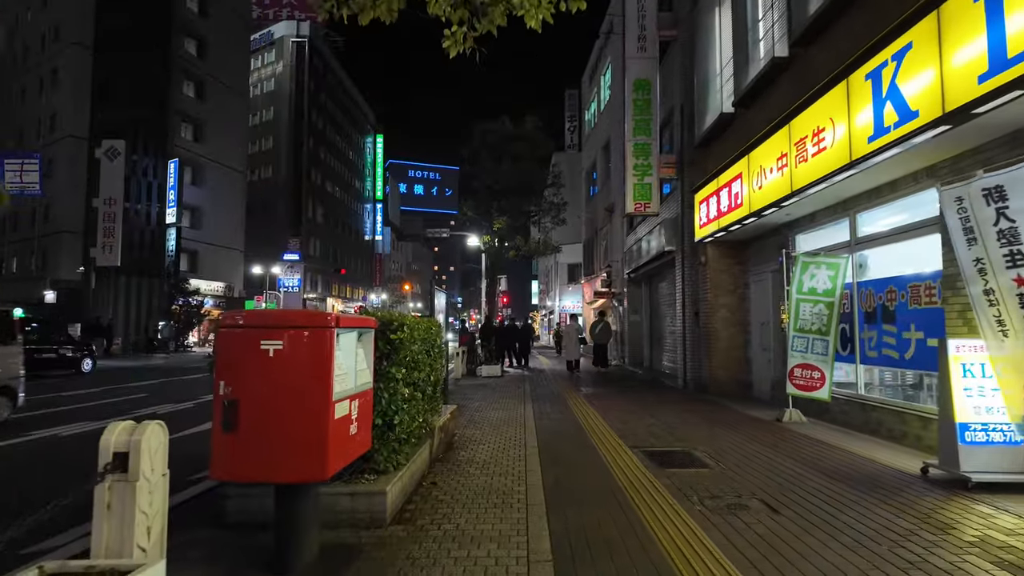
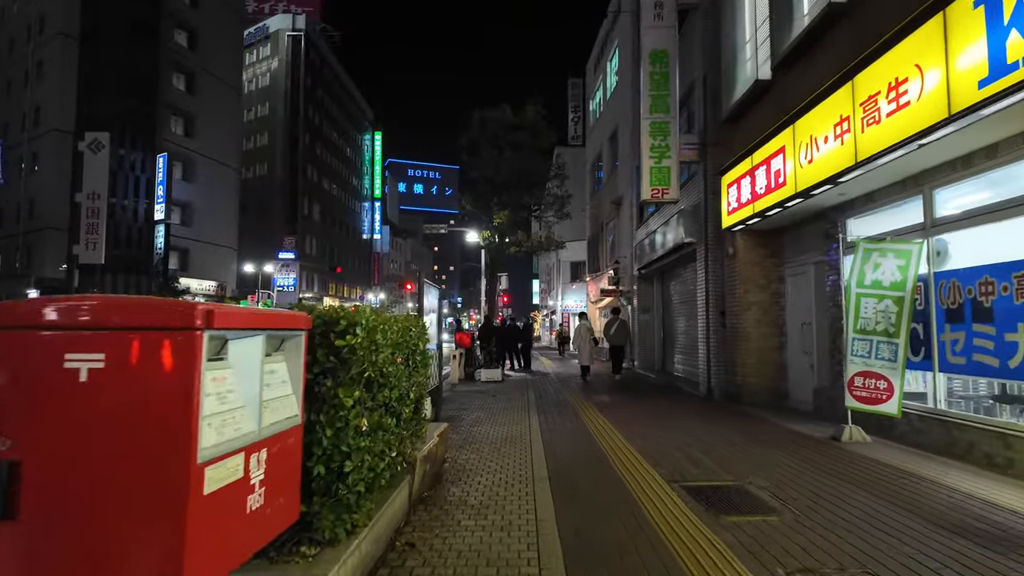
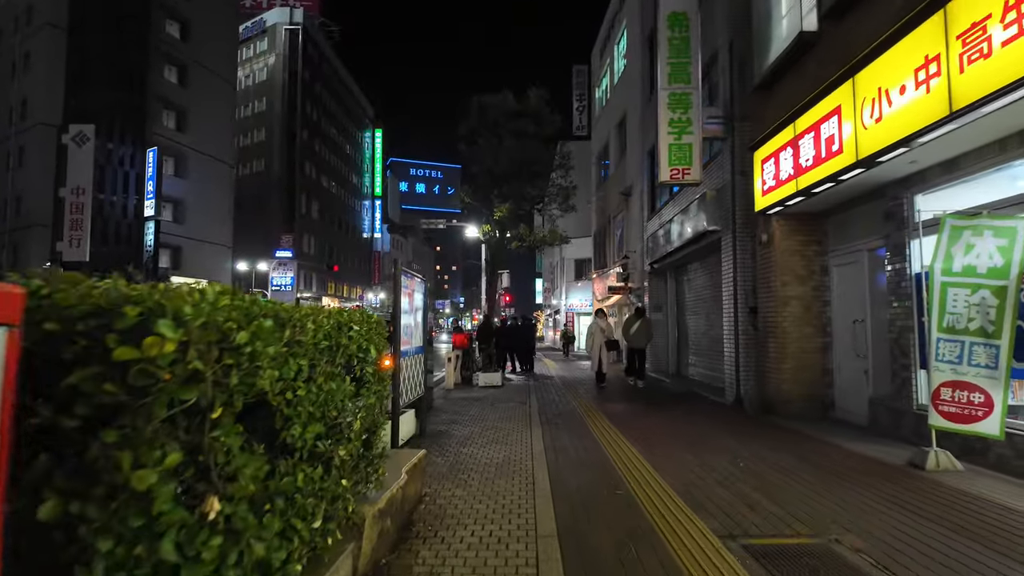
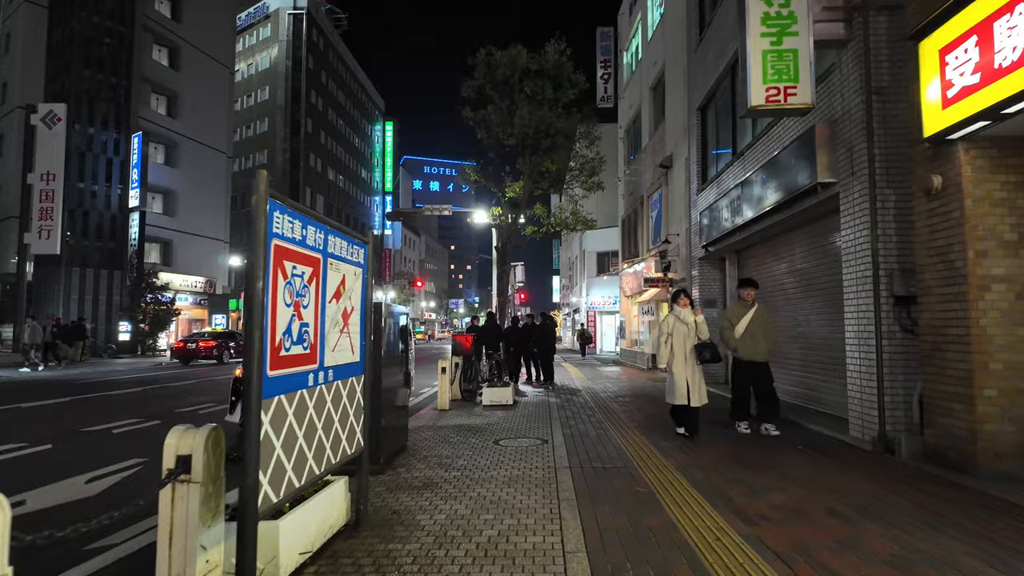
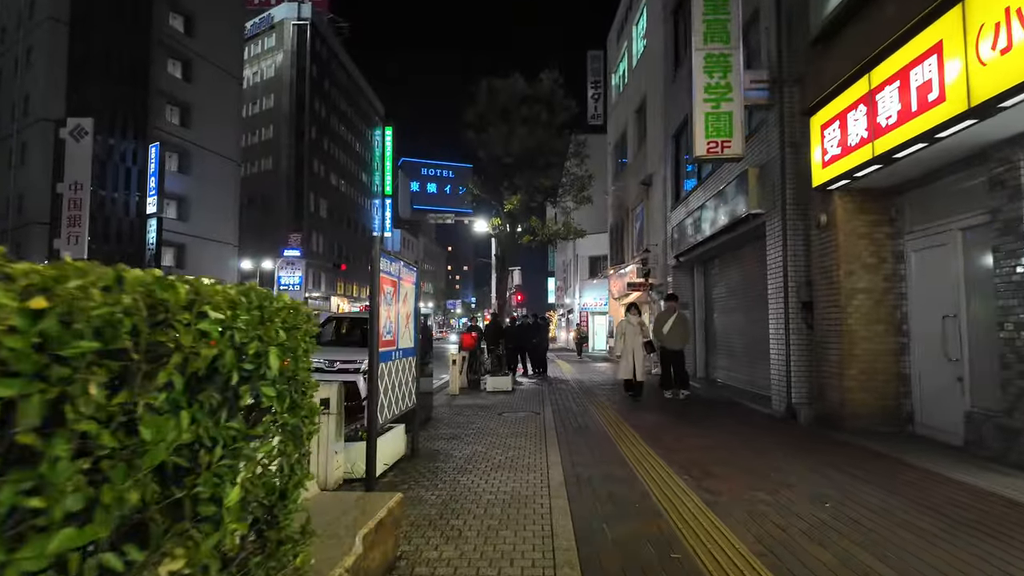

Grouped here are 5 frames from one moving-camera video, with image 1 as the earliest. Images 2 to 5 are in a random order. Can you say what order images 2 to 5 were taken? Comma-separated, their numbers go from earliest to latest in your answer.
2, 3, 5, 4
